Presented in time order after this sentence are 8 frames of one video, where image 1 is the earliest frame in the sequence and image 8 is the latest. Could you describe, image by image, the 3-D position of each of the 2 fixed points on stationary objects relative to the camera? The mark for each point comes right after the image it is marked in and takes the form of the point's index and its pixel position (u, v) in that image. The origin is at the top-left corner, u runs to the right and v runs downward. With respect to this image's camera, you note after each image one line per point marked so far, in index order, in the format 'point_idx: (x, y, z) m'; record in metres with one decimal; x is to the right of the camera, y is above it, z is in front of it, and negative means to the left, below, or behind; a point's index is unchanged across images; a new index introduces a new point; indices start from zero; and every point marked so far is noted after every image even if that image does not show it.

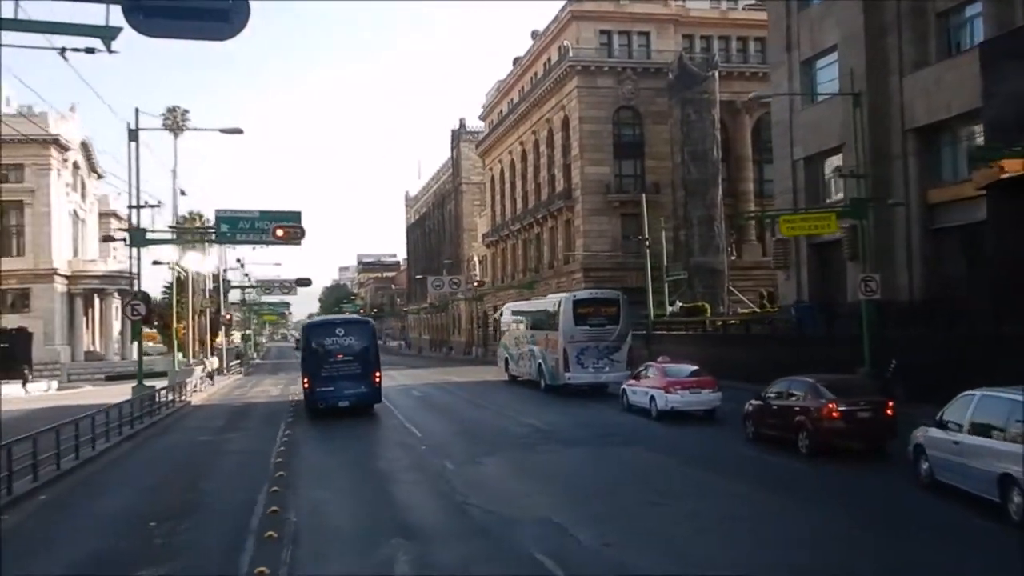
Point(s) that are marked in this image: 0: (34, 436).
0: (-8.8, -2.7, +19.0) m
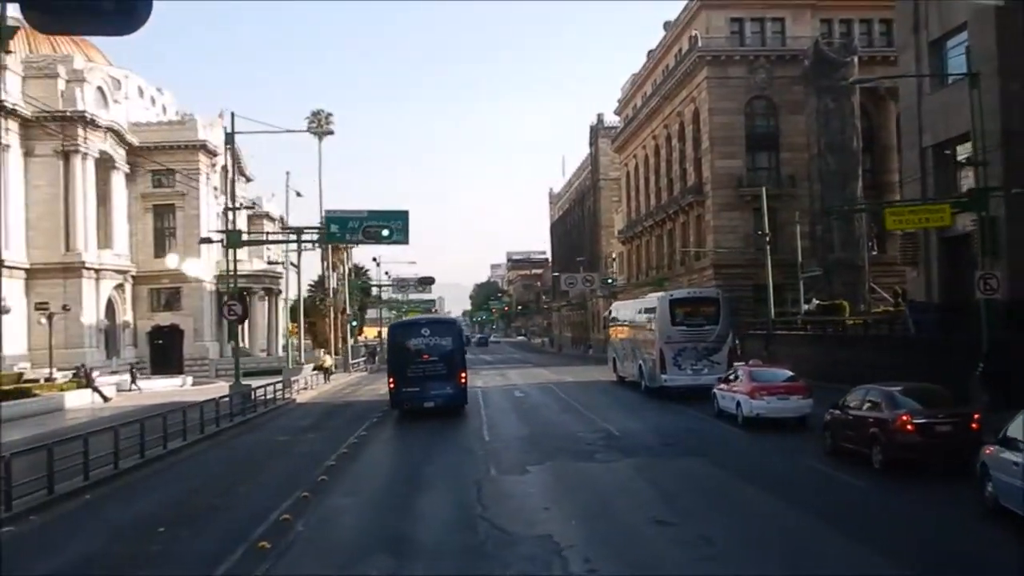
0: (-8.0, -2.8, +19.5) m
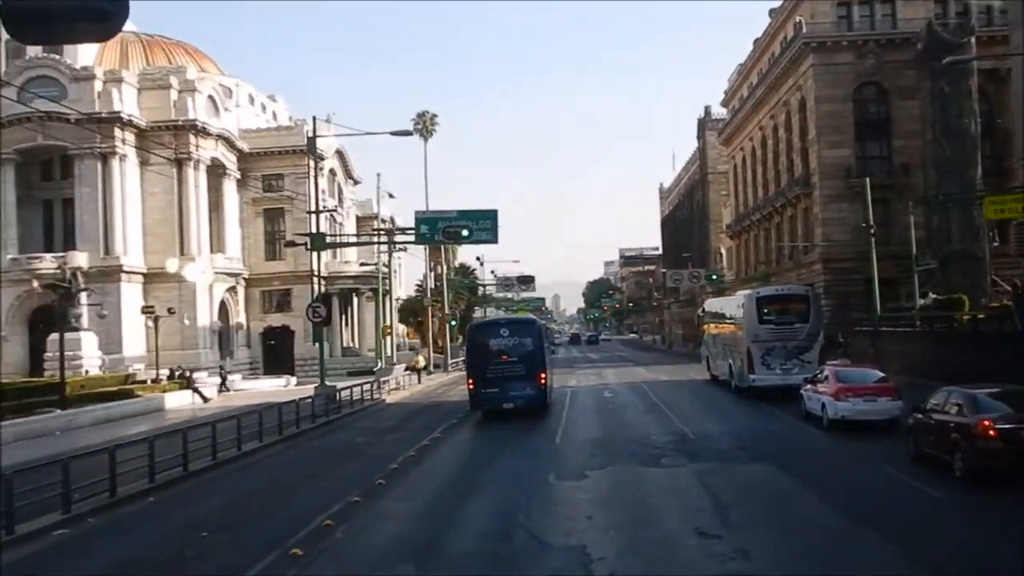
0: (-6.9, -2.9, +19.8) m
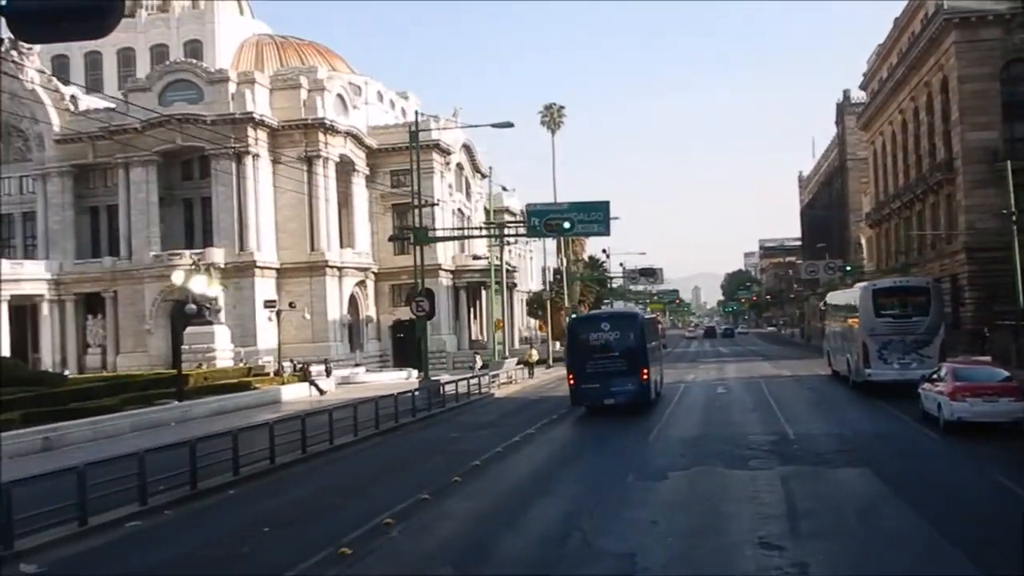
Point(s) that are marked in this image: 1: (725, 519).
0: (-5.3, -2.8, +20.1) m
1: (+2.9, -3.2, +14.4) m
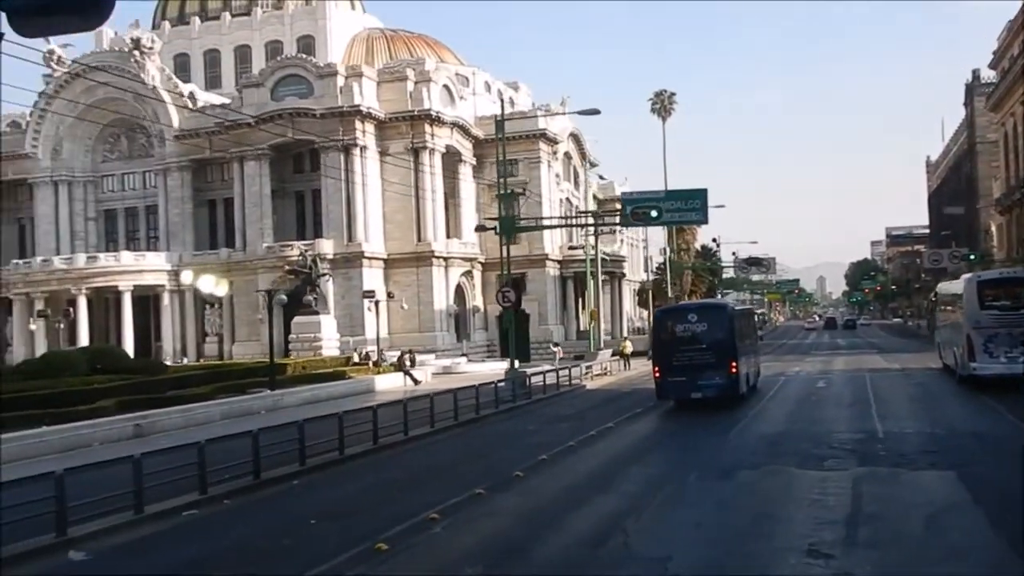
0: (-4.1, -2.6, +20.3) m
1: (+3.5, -3.1, +13.6) m
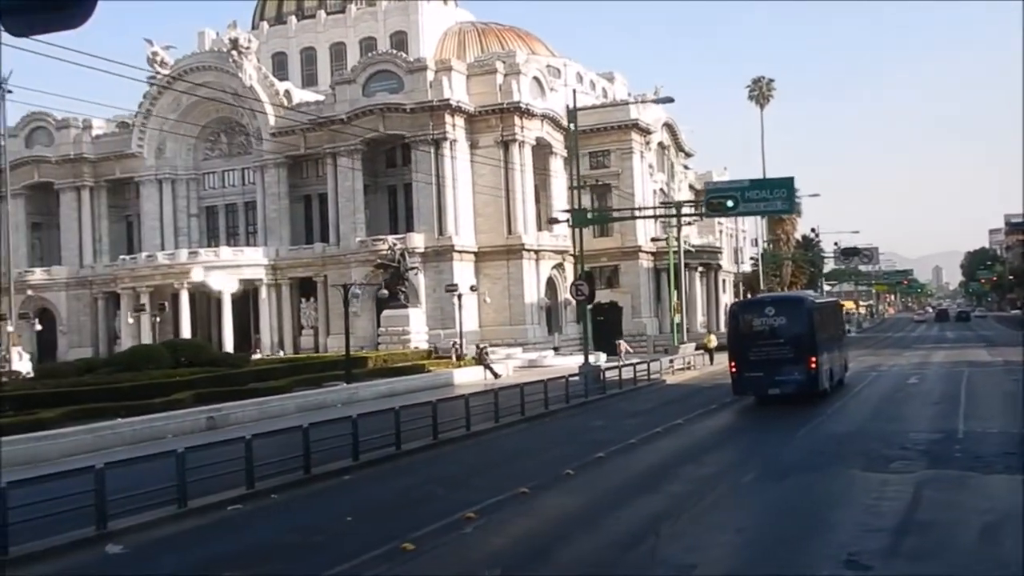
0: (-3.0, -2.5, +20.2) m
1: (+3.8, -3.0, +12.8) m
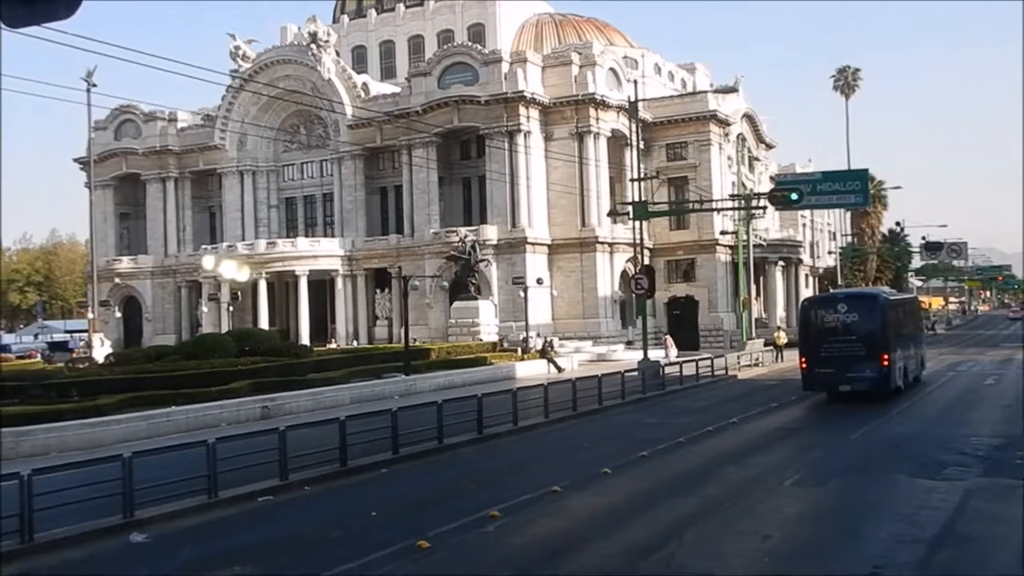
0: (-2.2, -2.4, +20.1) m
1: (+4.0, -3.0, +12.2) m
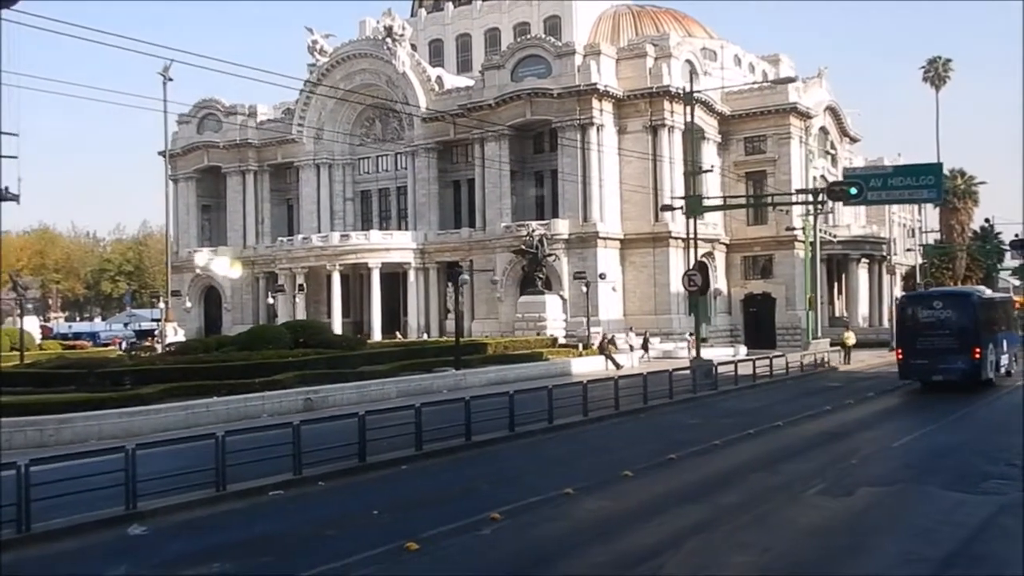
0: (-1.7, -2.3, +19.9) m
1: (+3.8, -3.0, +11.4) m
